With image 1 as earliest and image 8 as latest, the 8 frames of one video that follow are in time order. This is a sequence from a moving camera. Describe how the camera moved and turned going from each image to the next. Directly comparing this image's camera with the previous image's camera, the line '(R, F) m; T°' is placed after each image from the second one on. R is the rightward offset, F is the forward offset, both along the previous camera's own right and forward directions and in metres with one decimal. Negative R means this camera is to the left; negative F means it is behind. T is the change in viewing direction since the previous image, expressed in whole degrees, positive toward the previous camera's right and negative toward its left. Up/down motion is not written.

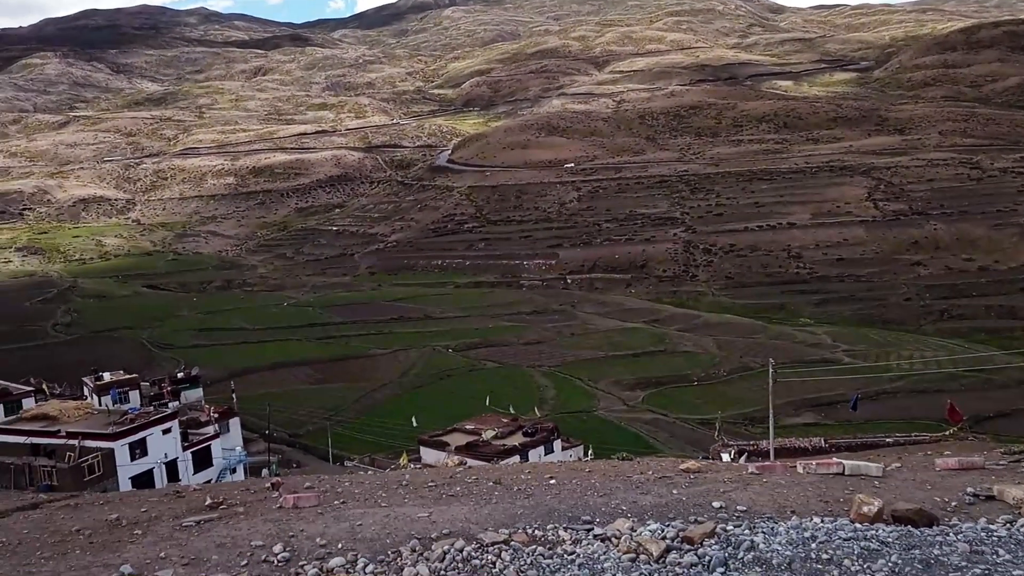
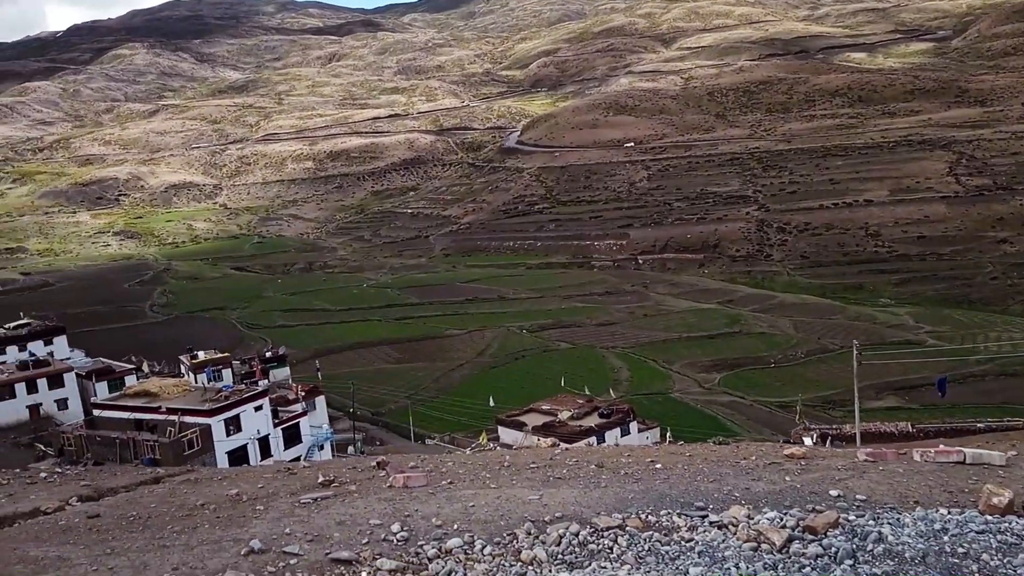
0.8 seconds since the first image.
(-0.4, +0.1) m; -5°
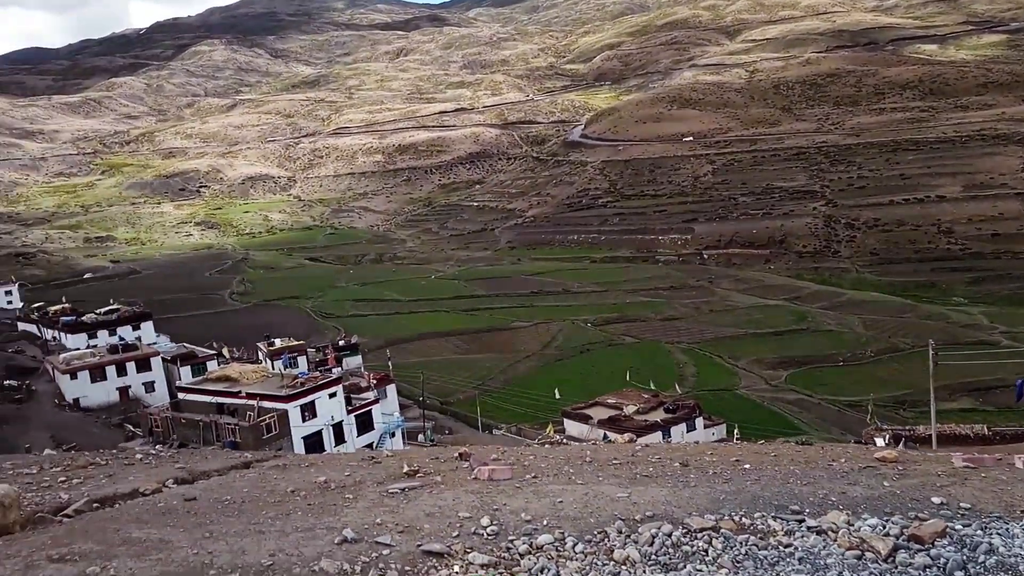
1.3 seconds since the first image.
(-0.3, +0.1) m; -5°
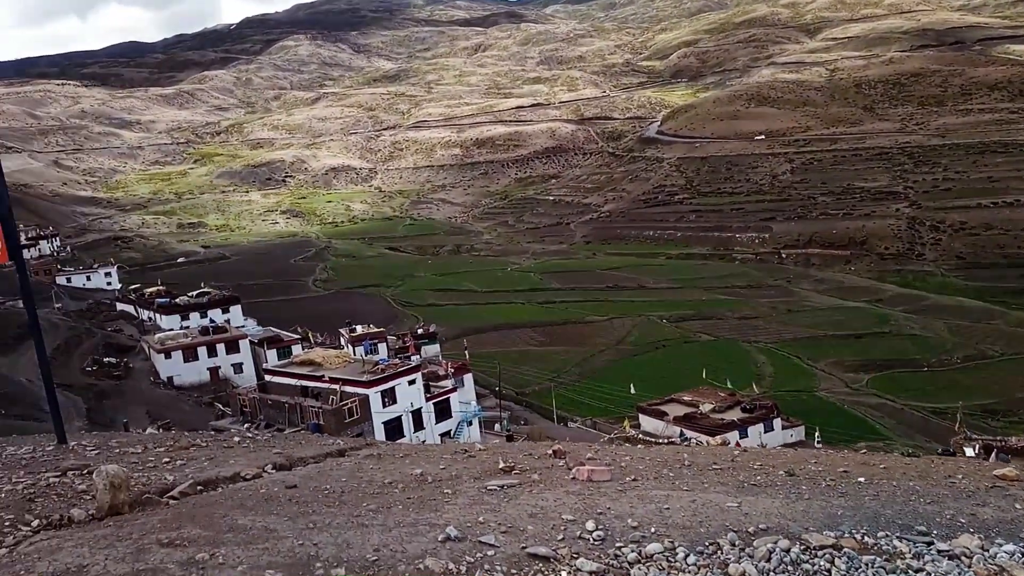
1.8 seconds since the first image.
(-0.4, +0.3) m; -5°
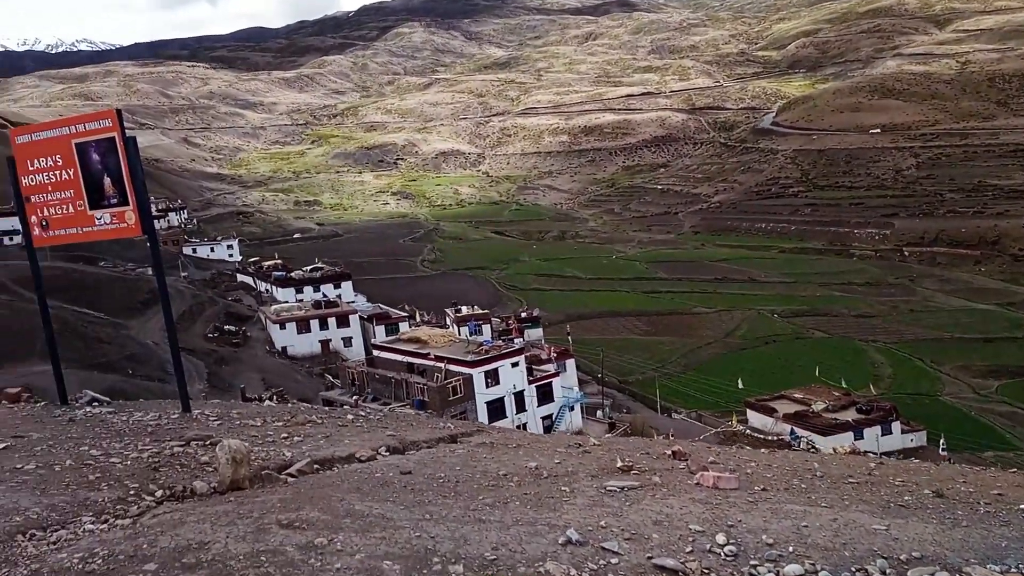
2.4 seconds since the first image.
(-0.3, +0.5) m; -7°
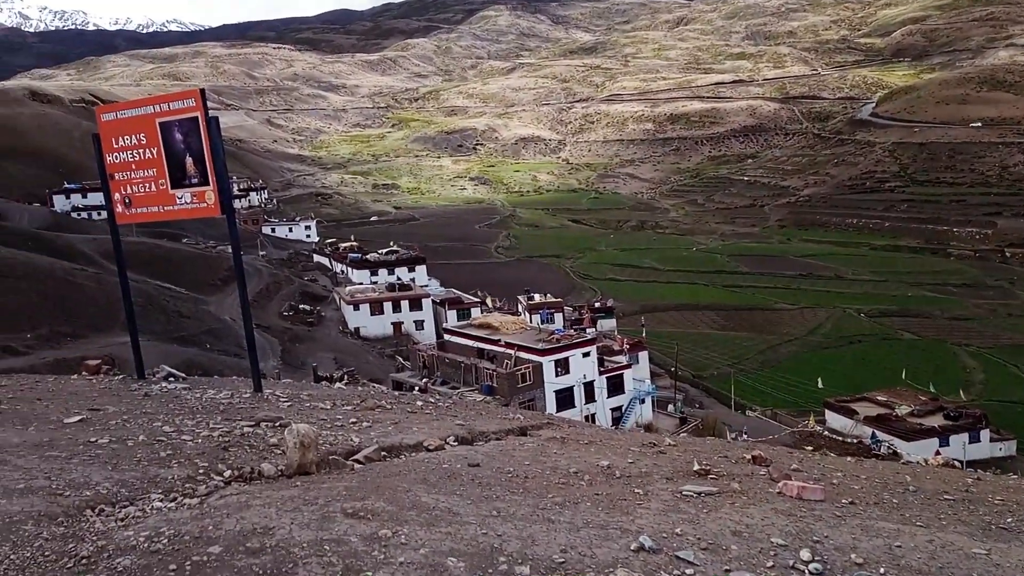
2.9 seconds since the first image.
(-0.1, +0.3) m; -5°
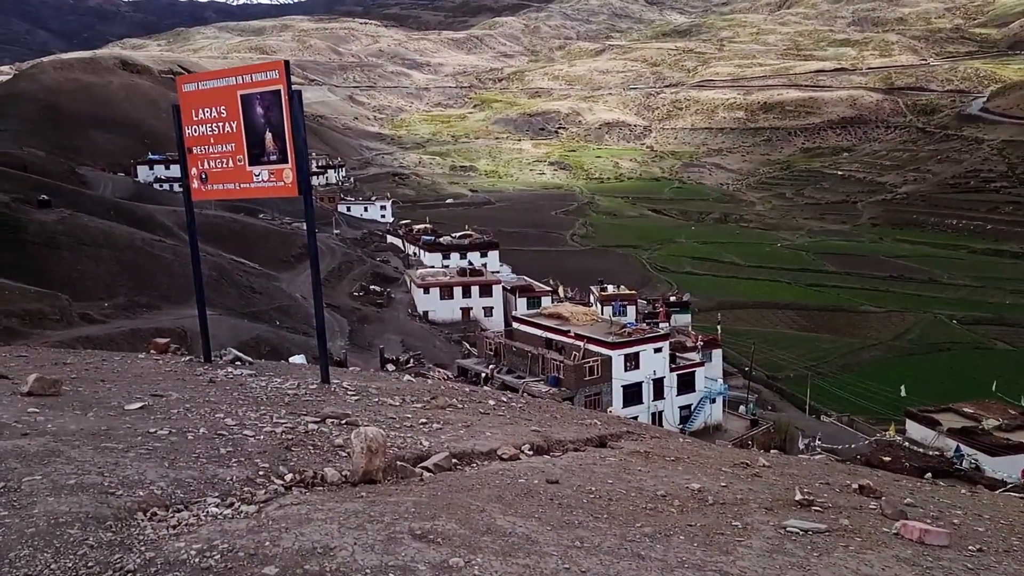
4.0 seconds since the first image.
(-0.2, +0.8) m; -5°
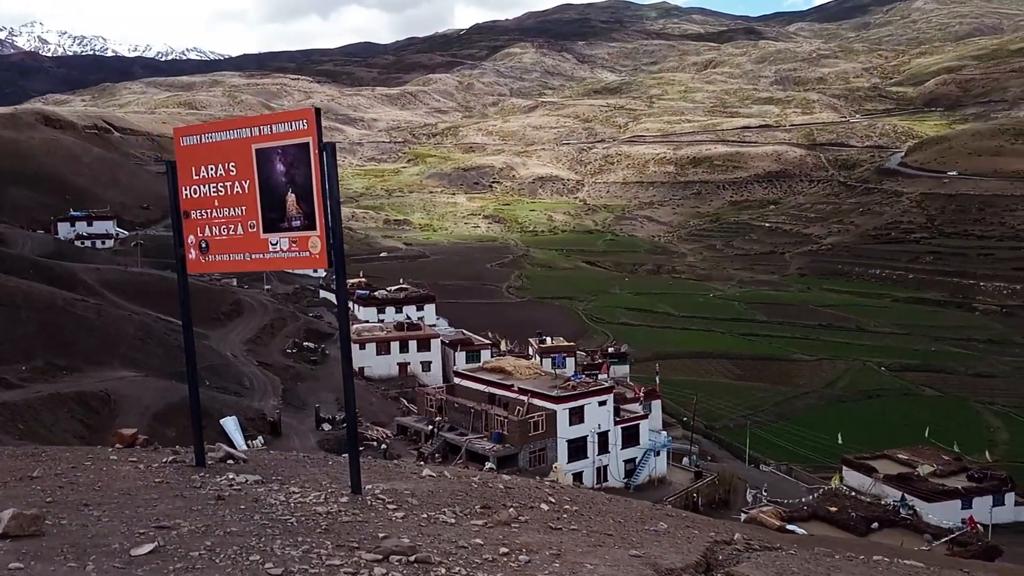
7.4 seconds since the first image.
(-1.8, +2.0) m; +5°
